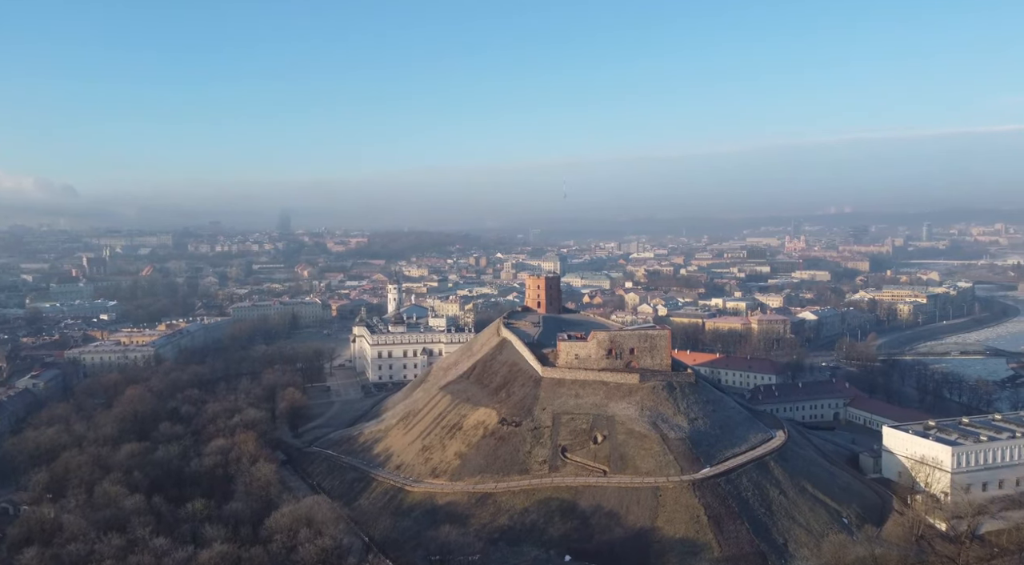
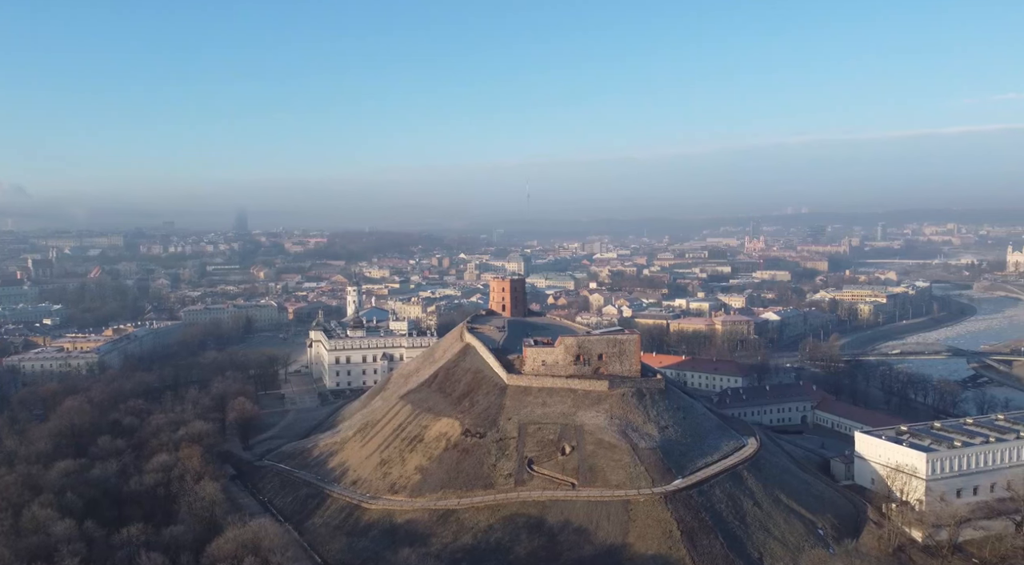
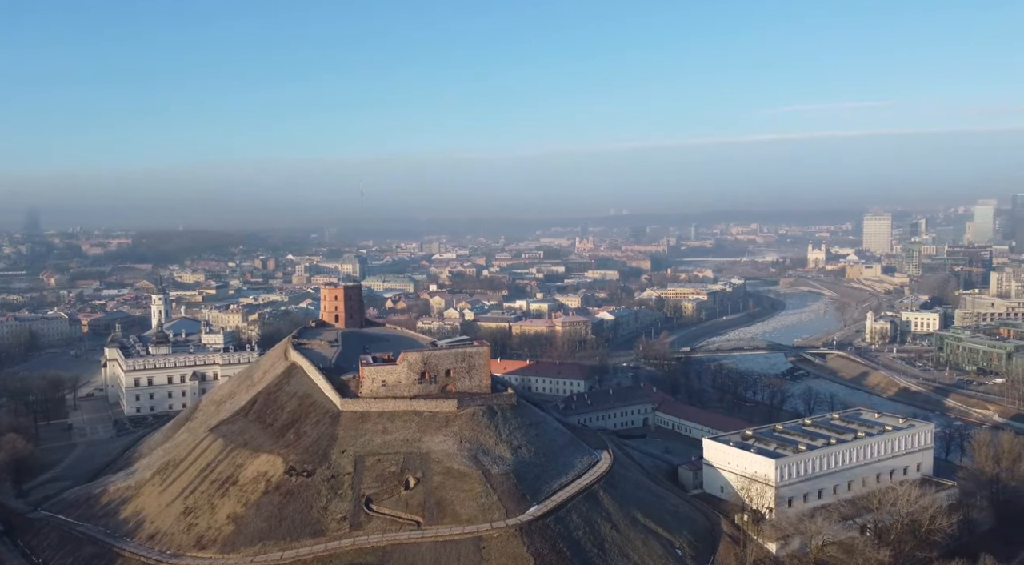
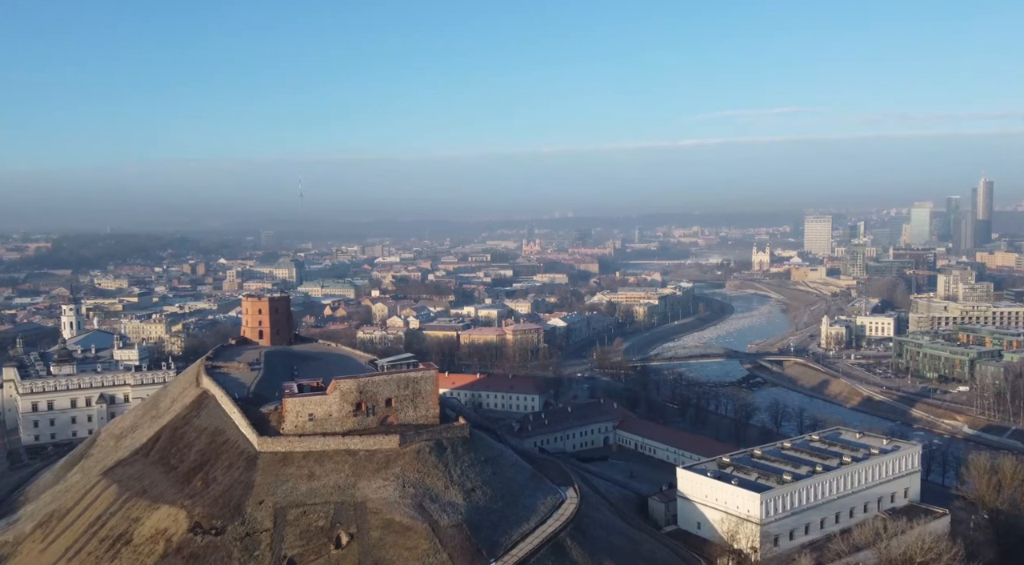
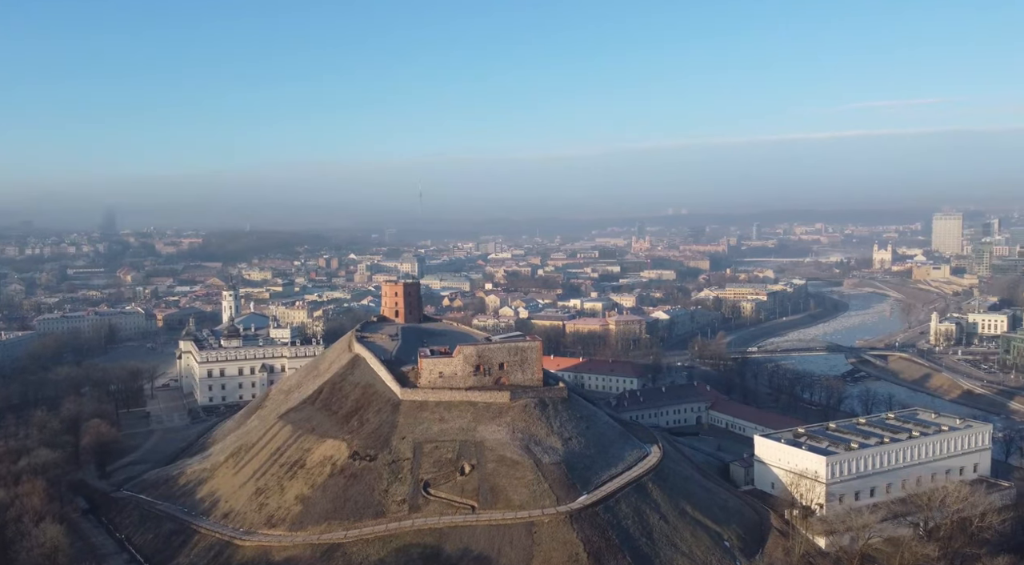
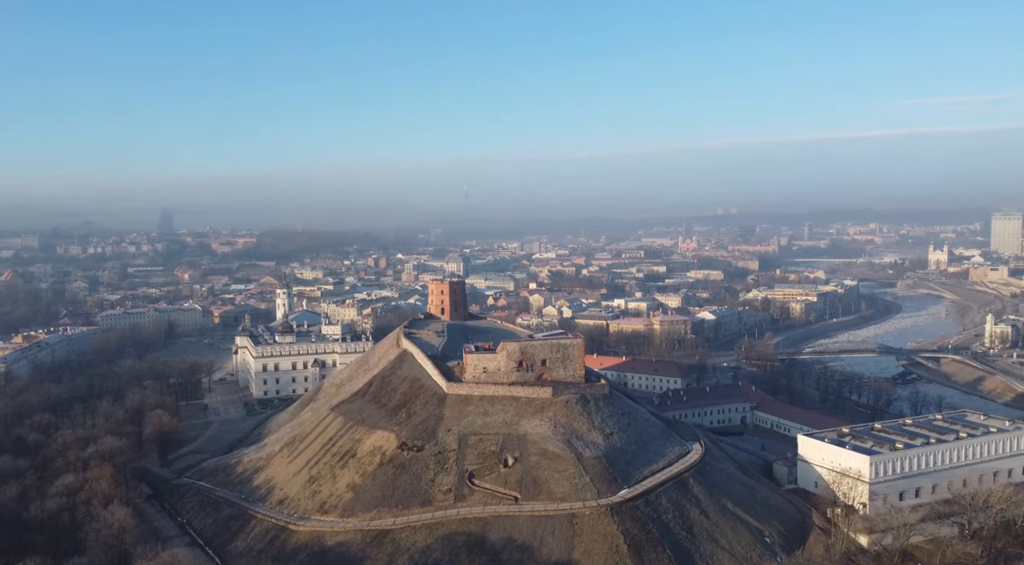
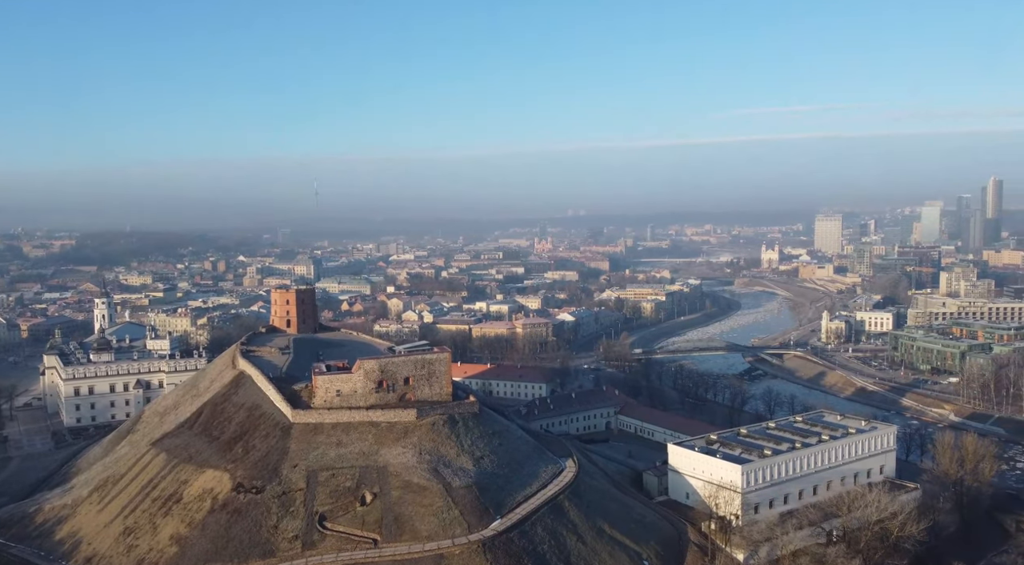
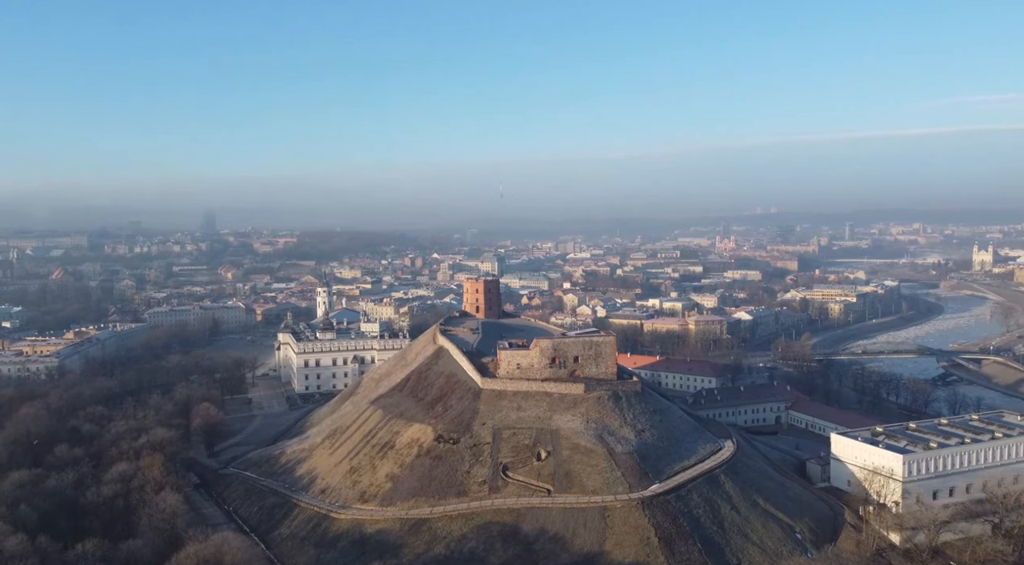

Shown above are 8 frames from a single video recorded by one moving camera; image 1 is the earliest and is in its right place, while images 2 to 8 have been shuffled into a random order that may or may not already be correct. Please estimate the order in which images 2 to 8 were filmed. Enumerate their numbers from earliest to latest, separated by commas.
2, 8, 6, 5, 3, 7, 4
